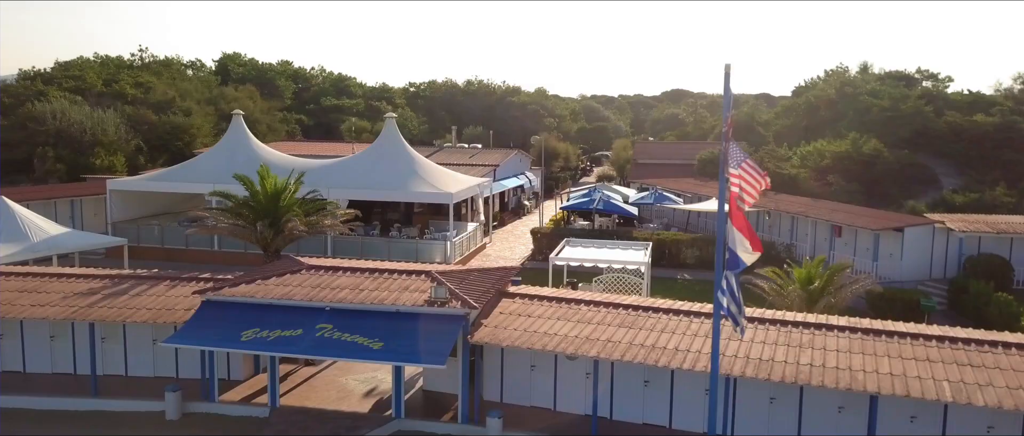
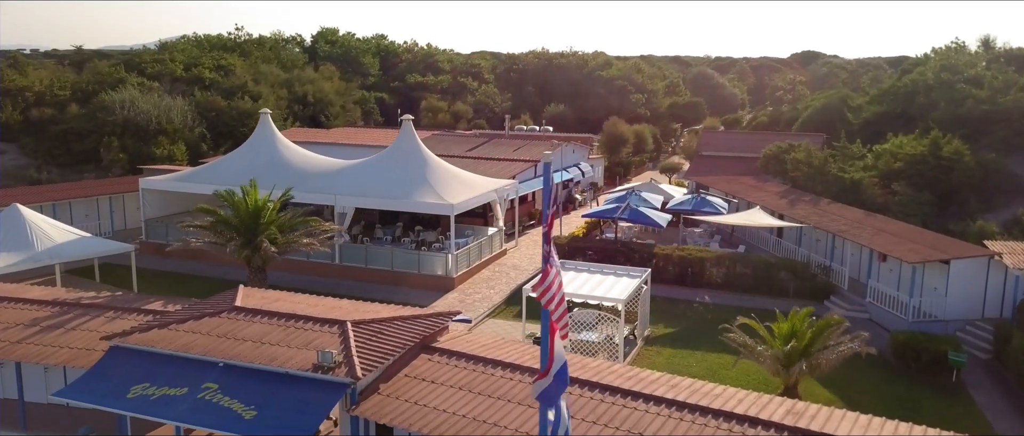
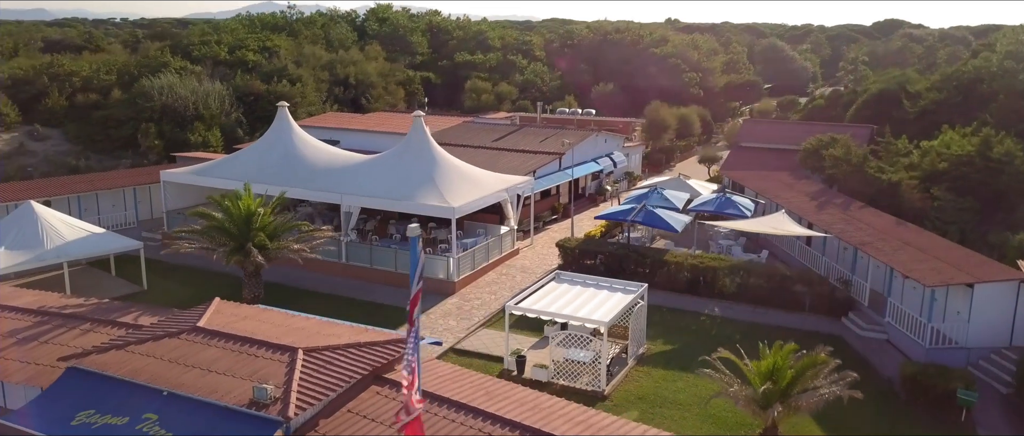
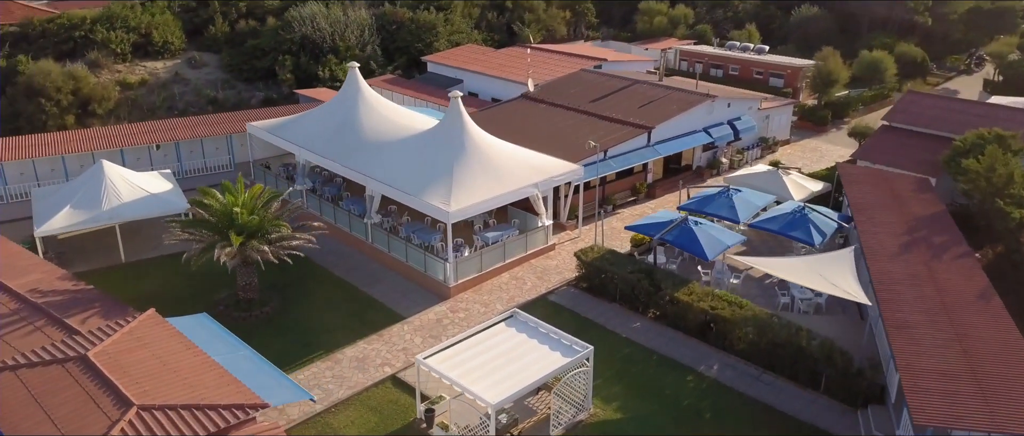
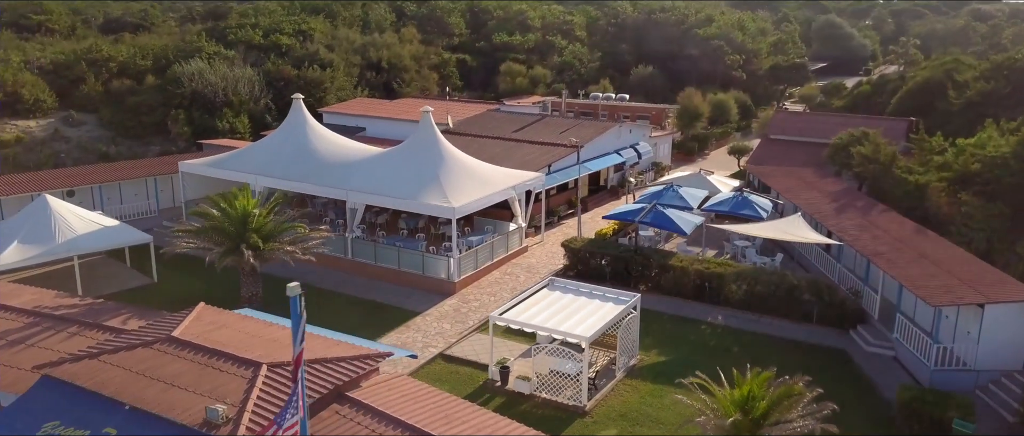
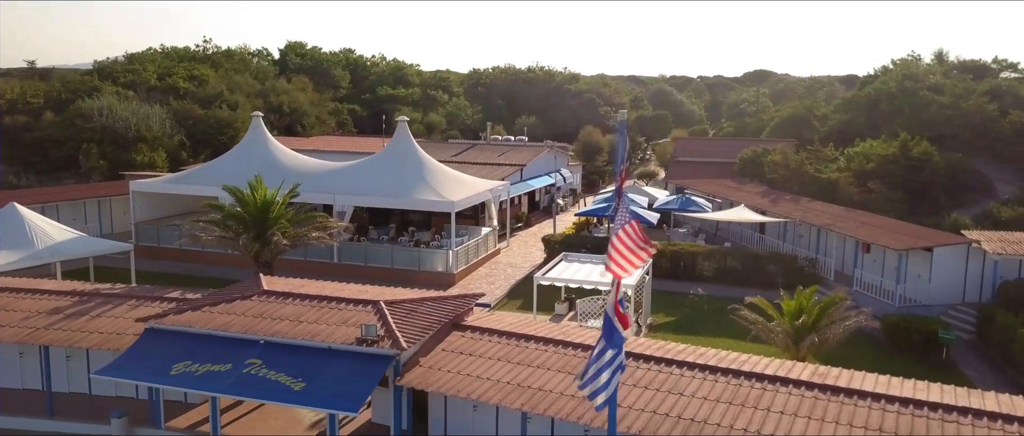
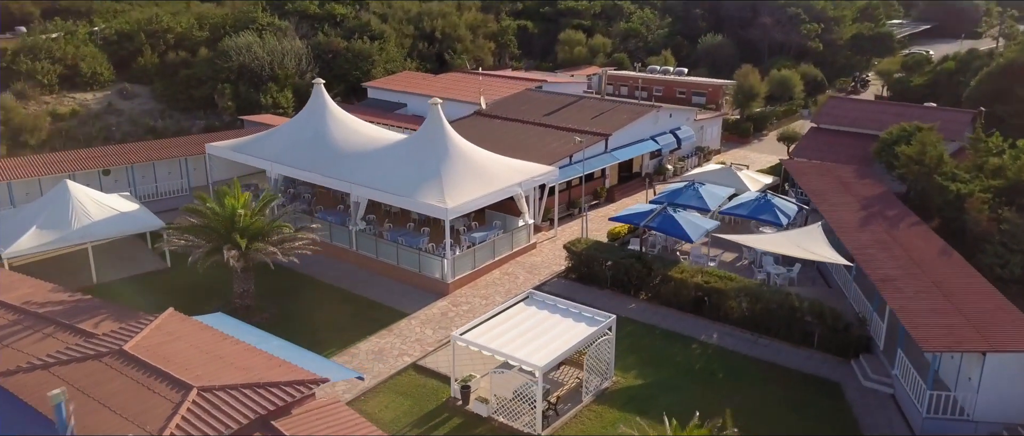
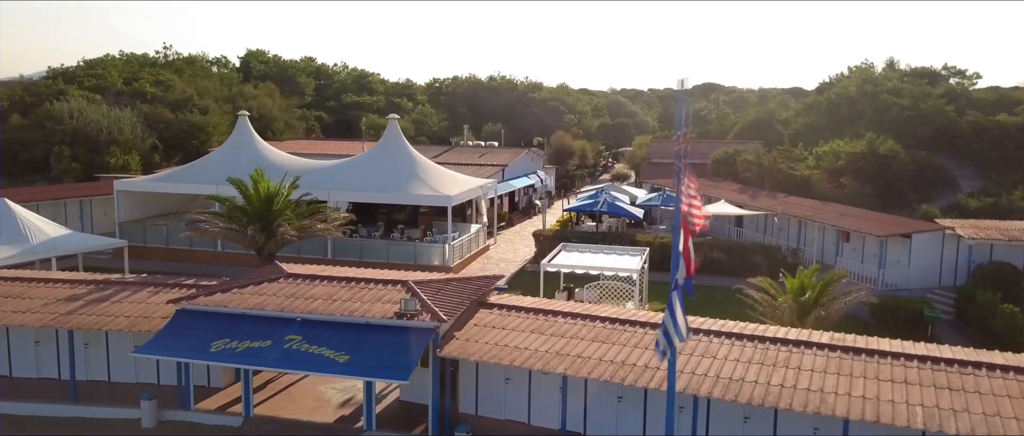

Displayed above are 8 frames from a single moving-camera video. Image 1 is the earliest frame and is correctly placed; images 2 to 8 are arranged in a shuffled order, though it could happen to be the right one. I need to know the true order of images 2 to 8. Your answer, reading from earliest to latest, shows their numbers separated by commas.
8, 6, 2, 3, 5, 7, 4
